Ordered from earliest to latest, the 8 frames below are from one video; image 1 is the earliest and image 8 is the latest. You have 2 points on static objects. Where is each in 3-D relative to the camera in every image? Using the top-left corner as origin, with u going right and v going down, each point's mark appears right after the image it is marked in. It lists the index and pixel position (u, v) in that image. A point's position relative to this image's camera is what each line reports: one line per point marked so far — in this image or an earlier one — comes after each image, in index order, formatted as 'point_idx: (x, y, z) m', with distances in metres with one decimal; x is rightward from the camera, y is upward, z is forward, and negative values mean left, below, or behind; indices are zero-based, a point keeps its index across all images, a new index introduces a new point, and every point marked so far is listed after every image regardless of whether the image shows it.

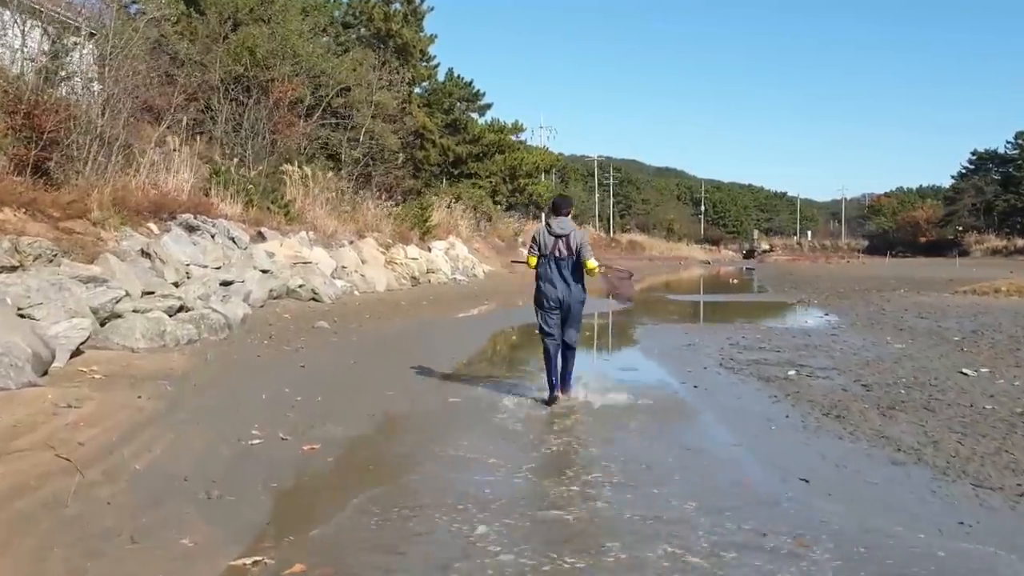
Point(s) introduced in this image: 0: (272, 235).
0: (-4.6, +1.0, +15.9) m
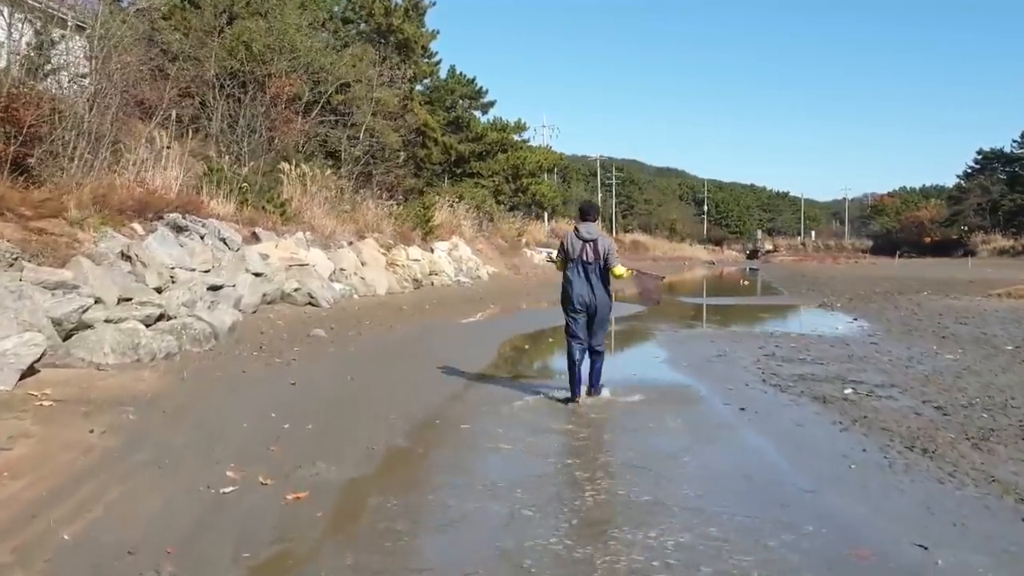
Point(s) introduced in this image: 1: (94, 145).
0: (-4.4, +1.0, +15.0) m
1: (-7.7, +2.7, +15.4) m
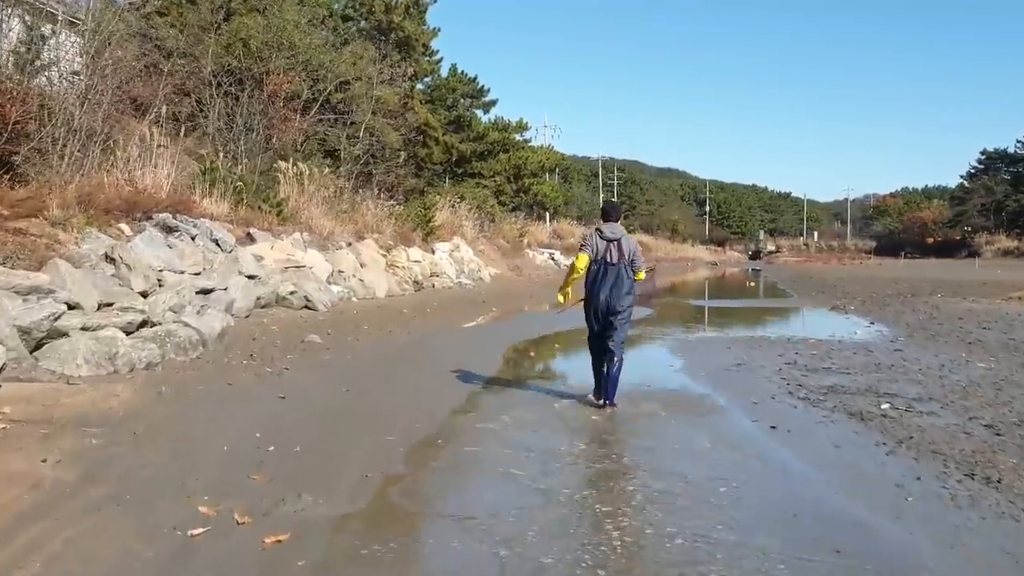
0: (-4.4, +0.9, +14.5) m
1: (-7.7, +2.6, +14.9) m
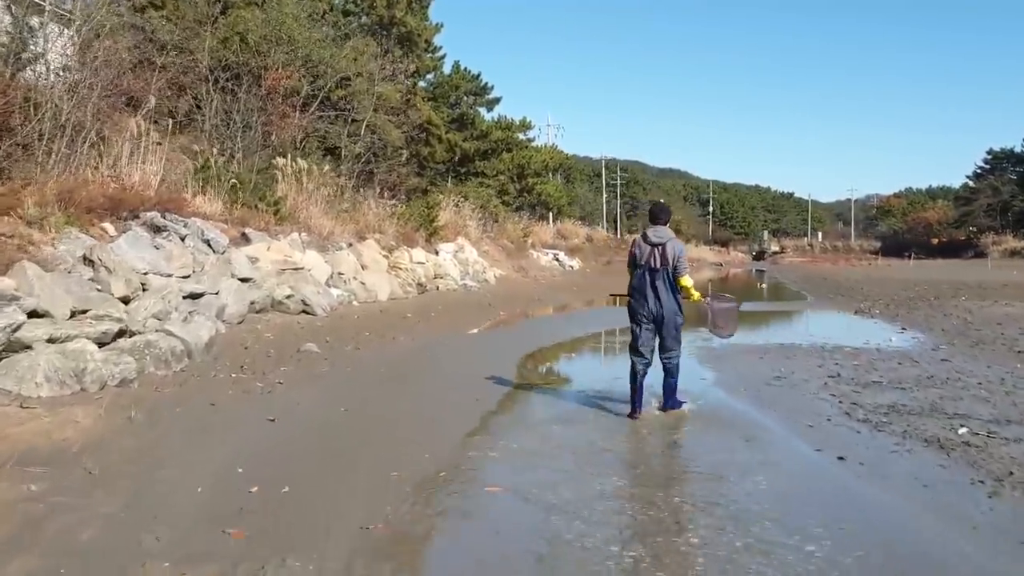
0: (-4.2, +0.9, +13.7) m
1: (-7.5, +2.6, +14.1) m
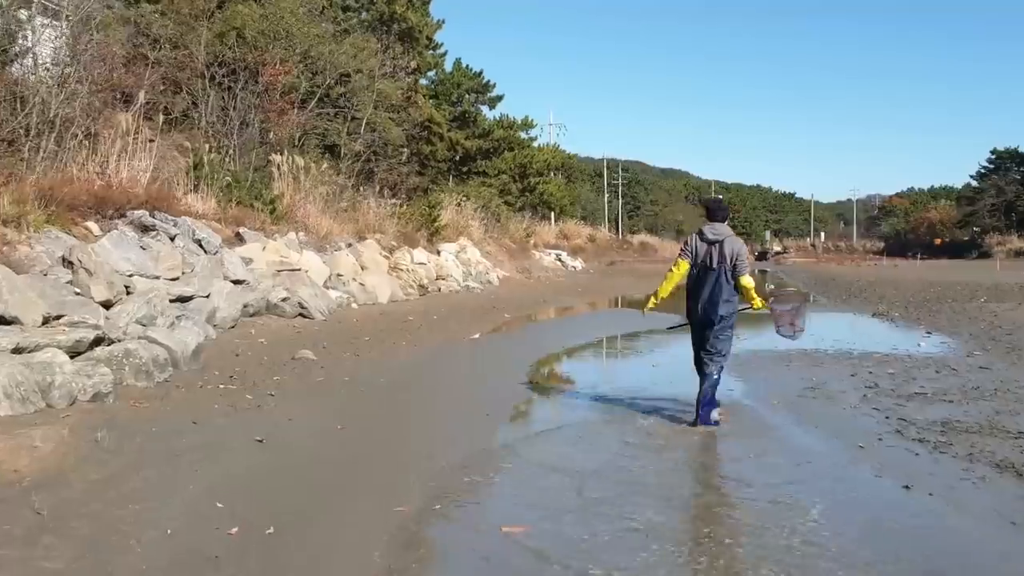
0: (-4.1, +0.8, +13.1) m
1: (-7.4, +2.6, +13.6) m
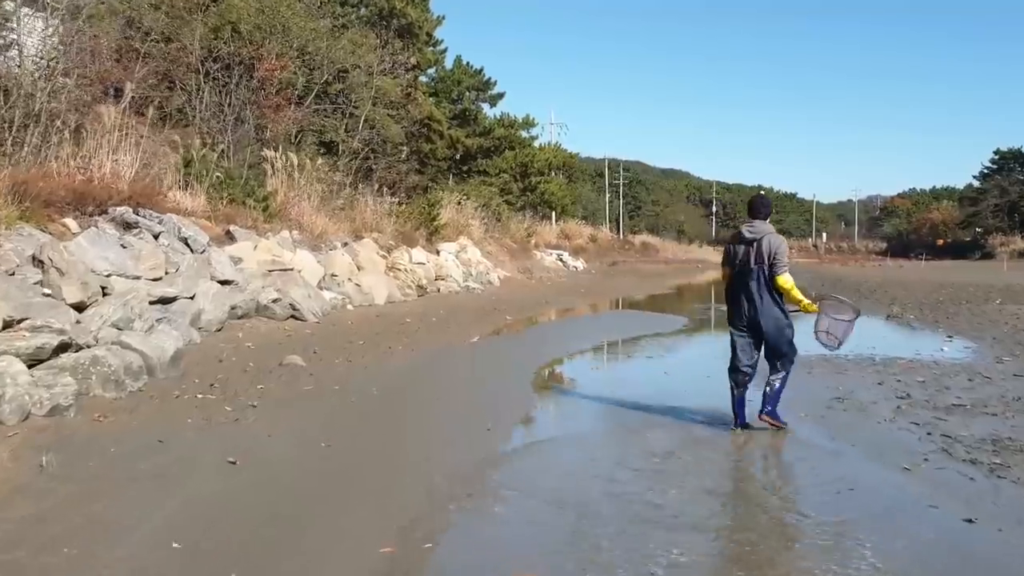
0: (-4.1, +0.8, +12.6) m
1: (-7.4, +2.6, +13.0) m
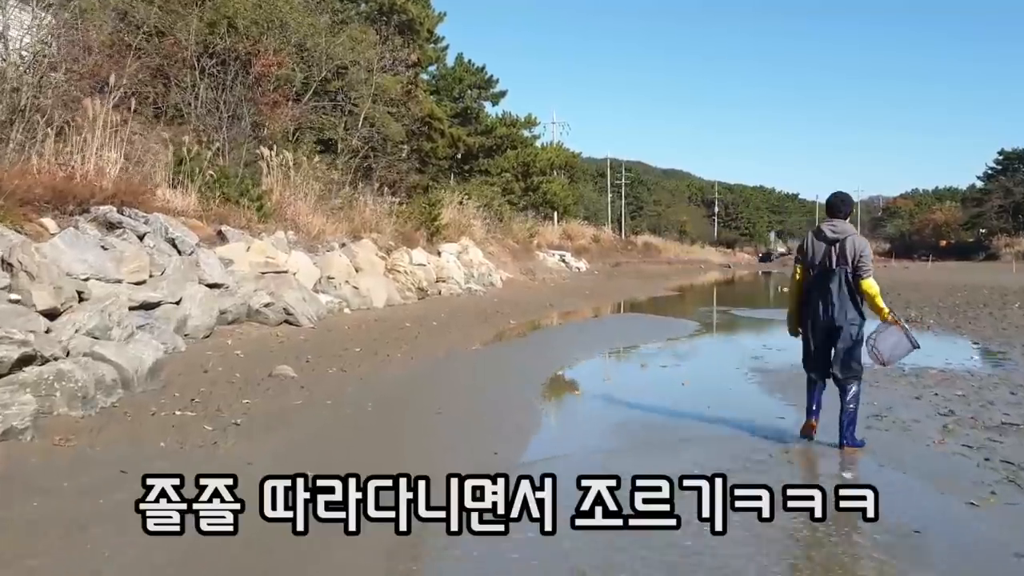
0: (-4.0, +0.8, +12.0) m
1: (-7.3, +2.5, +12.5) m
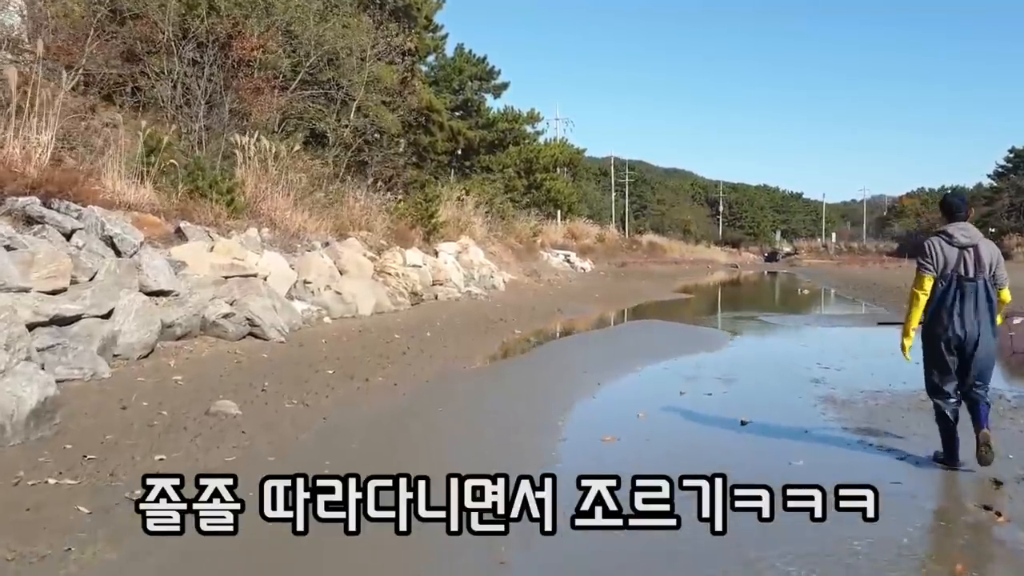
0: (-4.0, +0.7, +10.4) m
1: (-7.2, +2.4, +10.8) m
